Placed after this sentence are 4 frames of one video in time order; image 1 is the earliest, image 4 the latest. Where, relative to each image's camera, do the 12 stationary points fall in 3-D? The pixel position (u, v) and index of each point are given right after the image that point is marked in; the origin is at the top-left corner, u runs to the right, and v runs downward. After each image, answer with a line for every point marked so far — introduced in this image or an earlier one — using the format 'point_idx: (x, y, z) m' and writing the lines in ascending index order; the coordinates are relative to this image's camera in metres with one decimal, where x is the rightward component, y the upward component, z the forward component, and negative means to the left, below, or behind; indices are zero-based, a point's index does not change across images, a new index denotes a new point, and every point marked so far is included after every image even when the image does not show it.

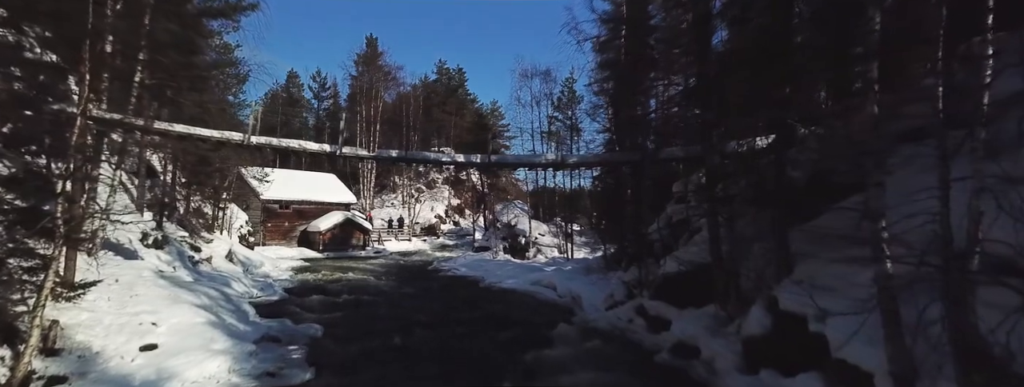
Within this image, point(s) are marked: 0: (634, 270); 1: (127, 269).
0: (+3.7, -2.3, +12.9) m
1: (-9.0, -1.8, +10.0) m
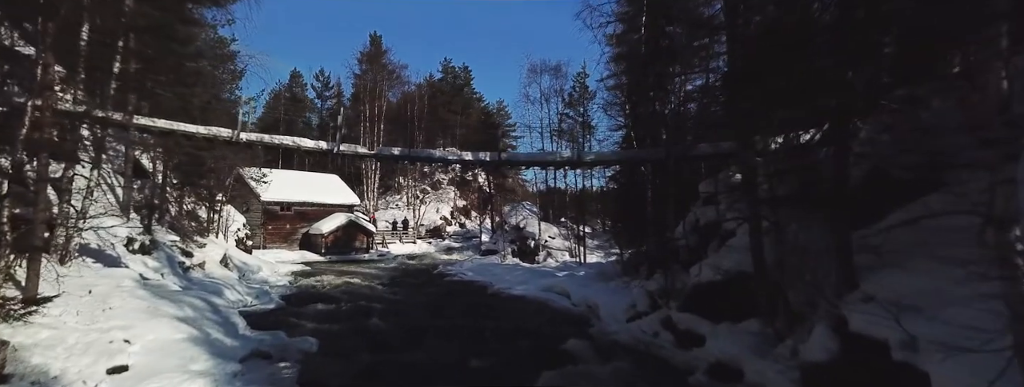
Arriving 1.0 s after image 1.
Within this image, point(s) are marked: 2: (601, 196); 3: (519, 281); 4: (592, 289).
0: (+4.0, -2.3, +11.9) m
1: (-8.7, -1.8, +9.1) m
2: (+3.8, -0.1, +18.2) m
3: (+0.3, -3.7, +17.9) m
4: (+2.6, -3.2, +14.2) m
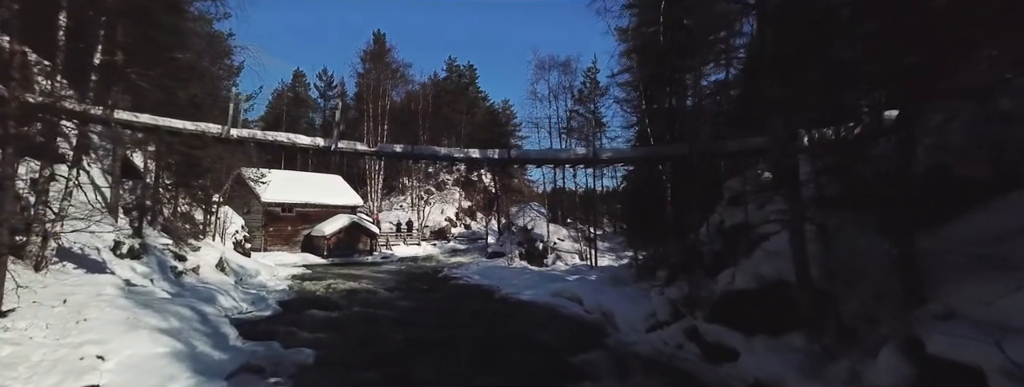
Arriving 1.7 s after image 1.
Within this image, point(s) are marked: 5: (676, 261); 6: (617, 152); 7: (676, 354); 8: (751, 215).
0: (+4.3, -2.3, +11.0) m
1: (-8.5, -1.8, +8.4) m
2: (+4.1, -0.2, +17.4) m
3: (+0.6, -3.7, +17.1) m
4: (+2.9, -3.2, +13.4) m
5: (+4.5, -1.8, +11.6) m
6: (+2.7, +1.1, +10.9) m
7: (+3.4, -3.3, +8.7) m
8: (+5.3, -0.5, +9.5) m
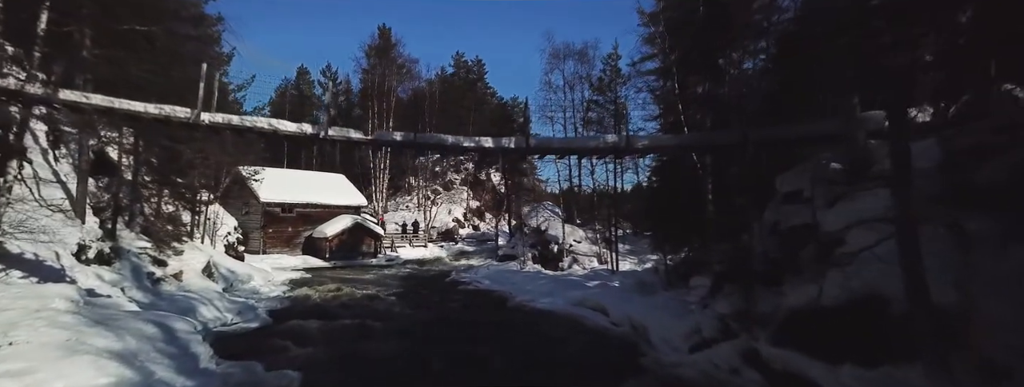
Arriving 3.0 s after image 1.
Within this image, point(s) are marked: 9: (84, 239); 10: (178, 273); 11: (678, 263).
0: (+4.7, -2.2, +9.5) m
1: (-8.1, -1.8, +7.1) m
2: (+4.6, -0.1, +15.8) m
3: (+1.2, -3.6, +15.6) m
4: (+3.4, -3.1, +11.8) m
5: (+4.9, -1.7, +10.1) m
6: (+3.1, +1.2, +9.3) m
7: (+3.7, -3.2, +7.2) m
8: (+5.6, -0.4, +7.9) m
9: (-10.2, -1.1, +10.2) m
10: (-9.6, -2.3, +12.4) m
11: (+5.0, -2.1, +12.8) m
